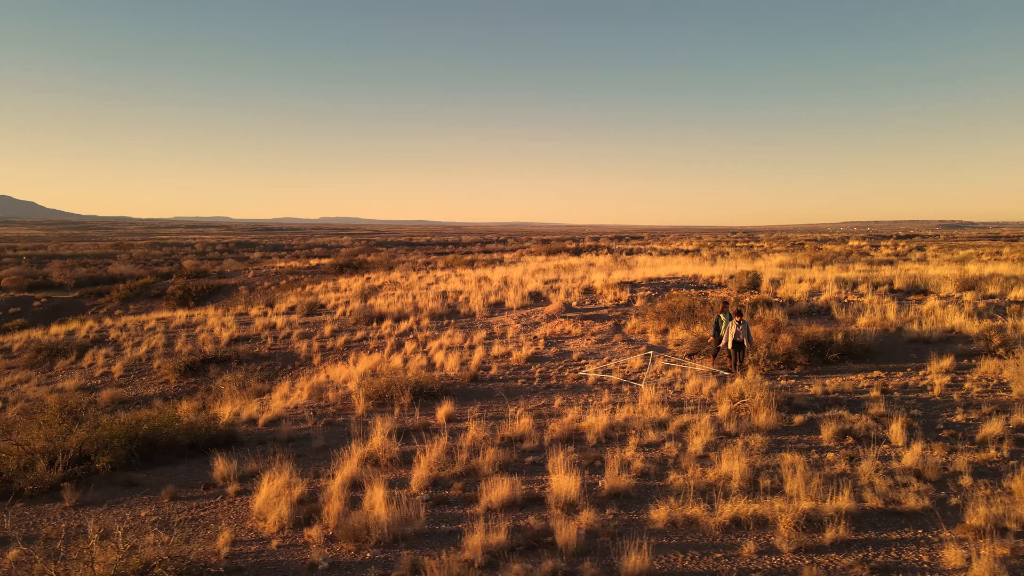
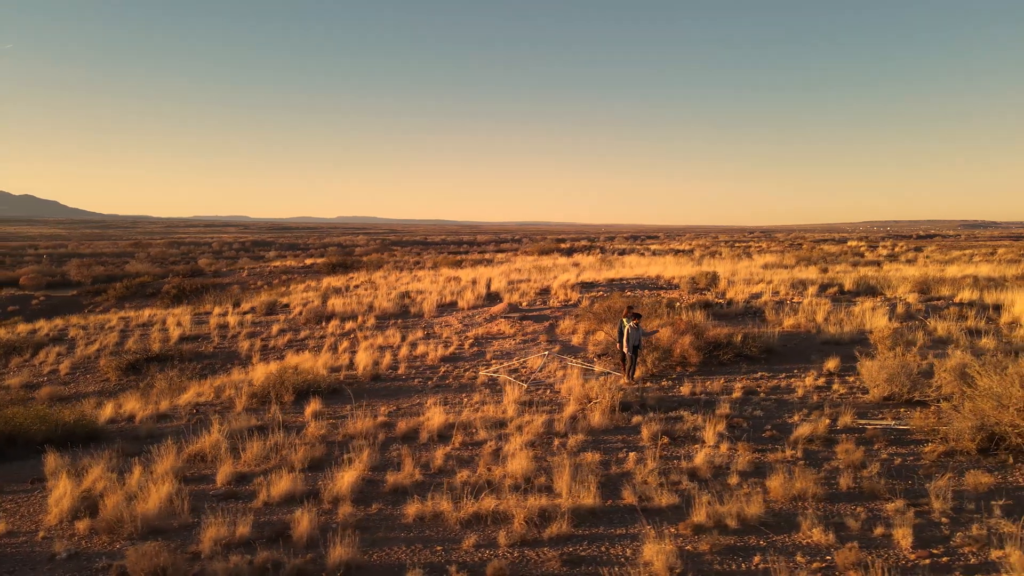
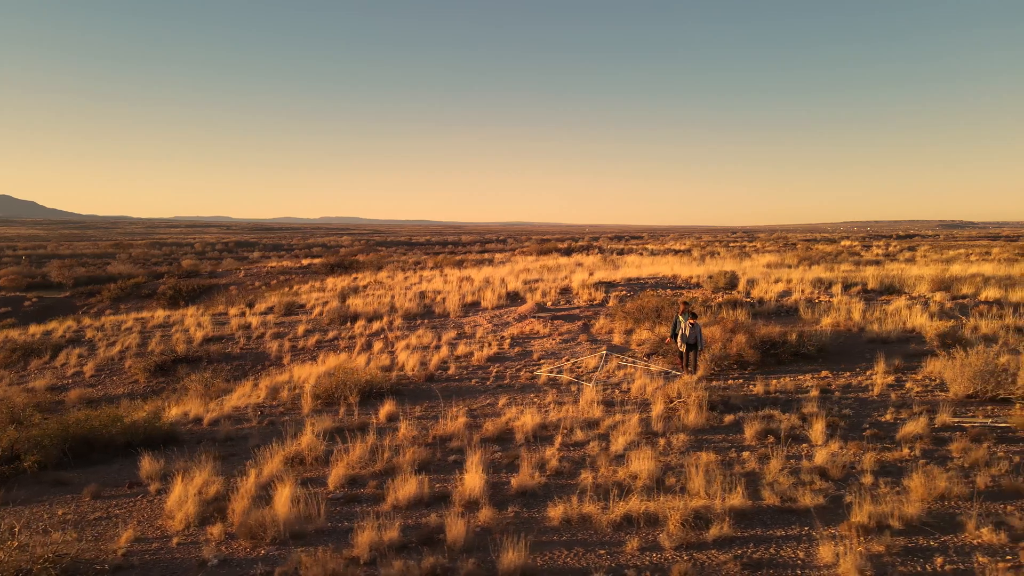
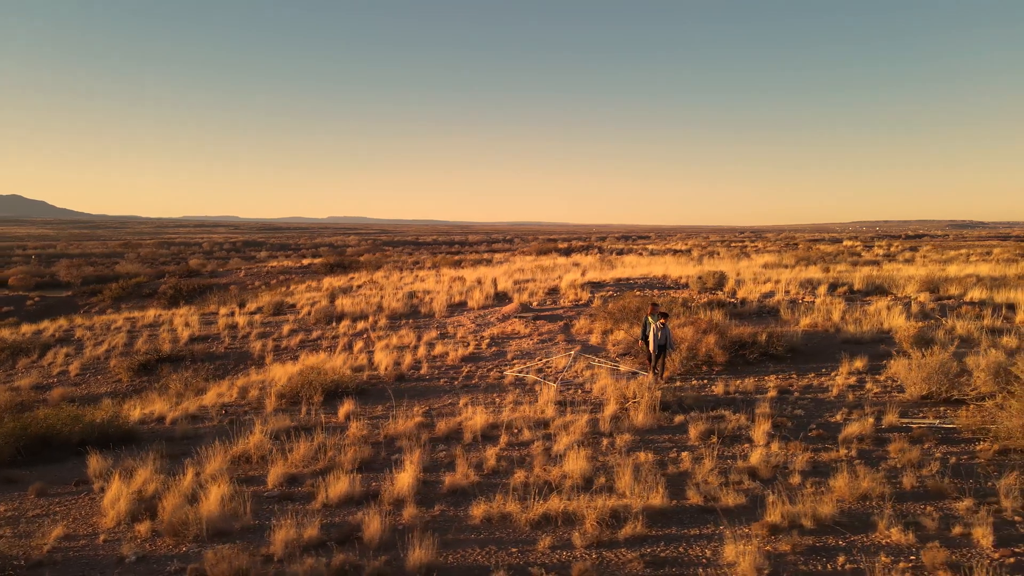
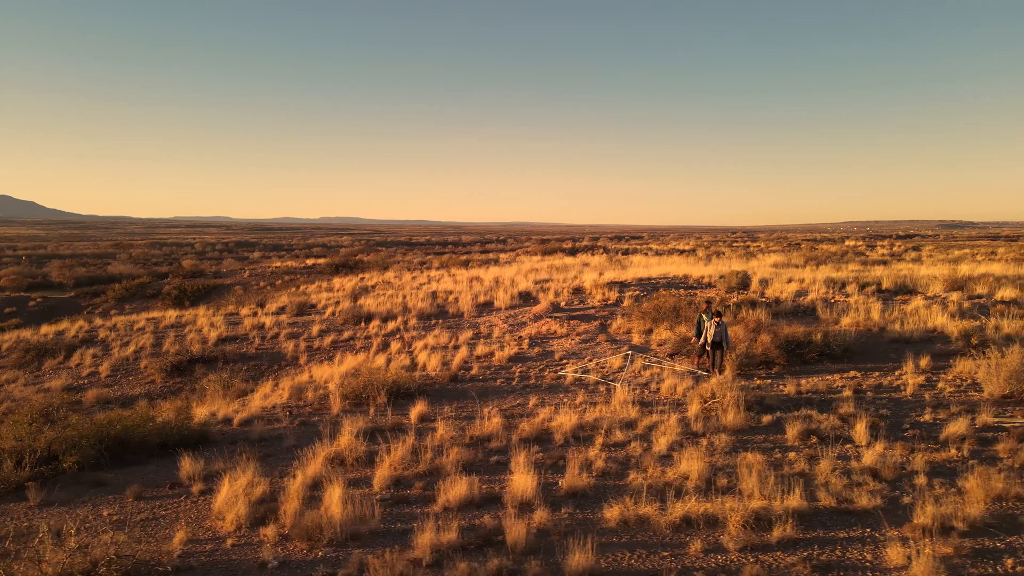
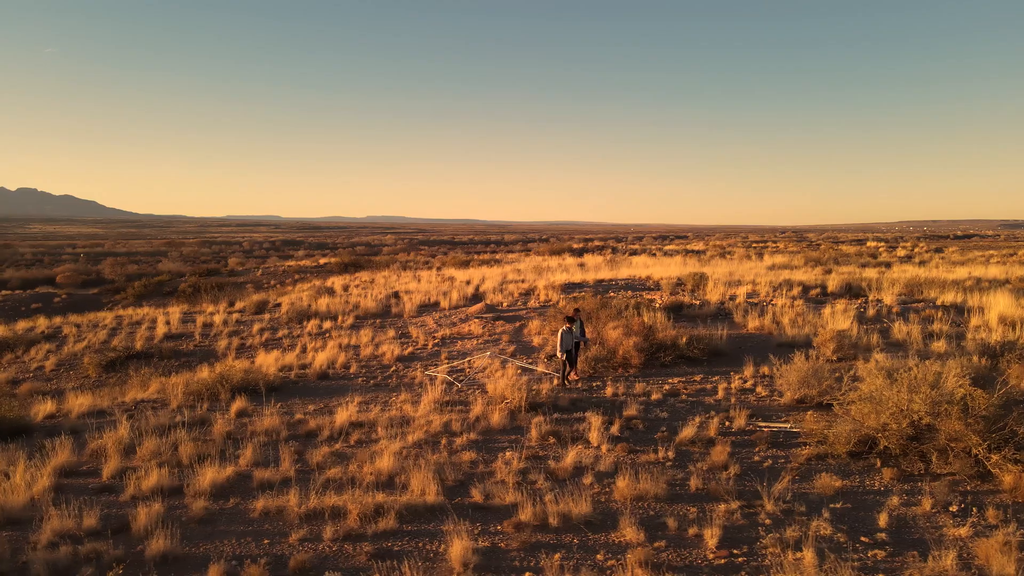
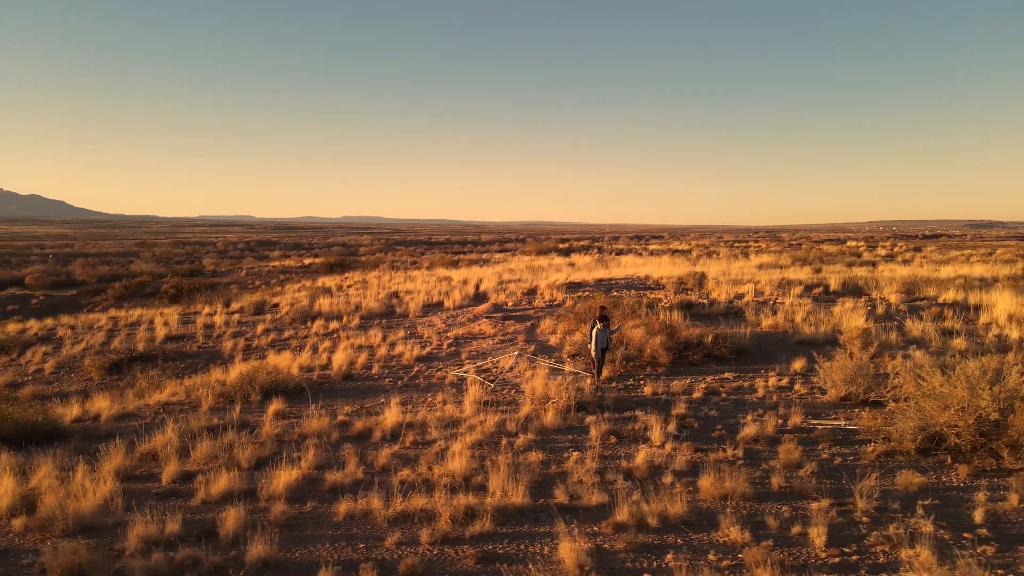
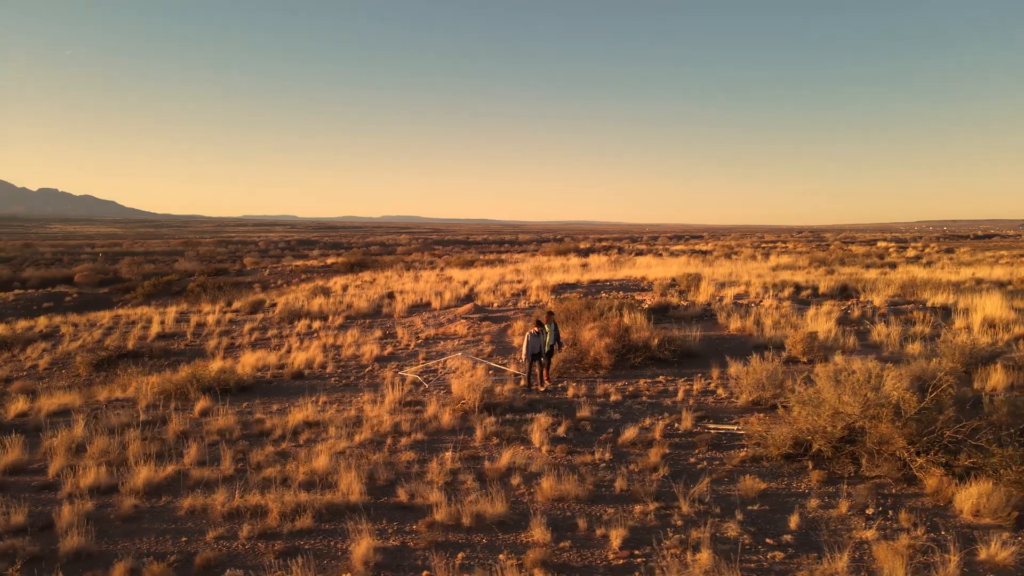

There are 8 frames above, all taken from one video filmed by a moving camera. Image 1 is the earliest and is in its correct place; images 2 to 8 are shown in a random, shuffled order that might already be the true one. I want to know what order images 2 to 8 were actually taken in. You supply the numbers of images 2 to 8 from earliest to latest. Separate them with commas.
5, 3, 4, 2, 7, 6, 8
